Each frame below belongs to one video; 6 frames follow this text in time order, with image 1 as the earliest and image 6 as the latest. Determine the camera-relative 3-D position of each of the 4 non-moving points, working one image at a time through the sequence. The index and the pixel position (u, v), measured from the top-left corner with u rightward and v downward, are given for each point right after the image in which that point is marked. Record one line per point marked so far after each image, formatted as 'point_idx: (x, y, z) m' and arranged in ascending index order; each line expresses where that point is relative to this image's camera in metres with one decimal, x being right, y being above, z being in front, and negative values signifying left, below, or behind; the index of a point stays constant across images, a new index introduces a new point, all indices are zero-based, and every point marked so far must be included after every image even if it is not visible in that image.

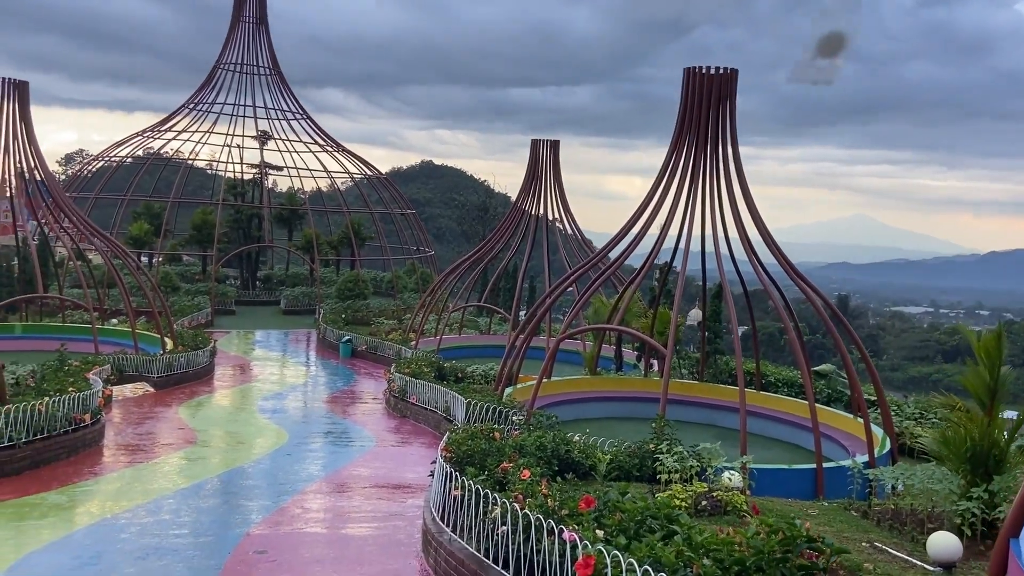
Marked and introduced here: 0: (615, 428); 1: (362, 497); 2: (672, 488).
0: (+1.8, -2.4, +13.7) m
1: (-1.5, -2.2, +8.4) m
2: (+1.4, -1.8, +7.3) m
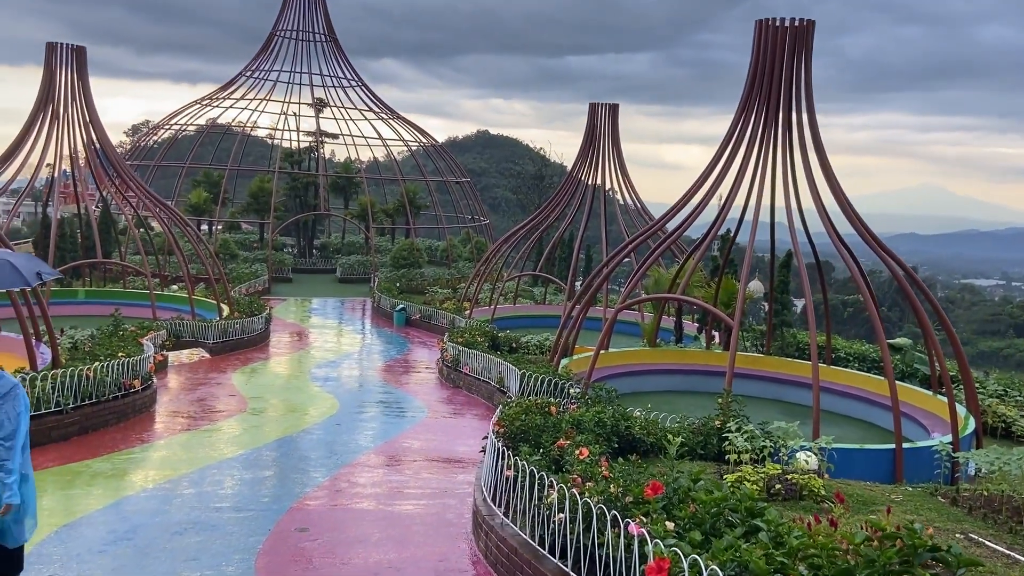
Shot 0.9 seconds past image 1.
0: (+2.7, -1.8, +13.2) m
1: (-1.0, -1.8, +8.0) m
2: (+1.9, -1.5, +6.8) m
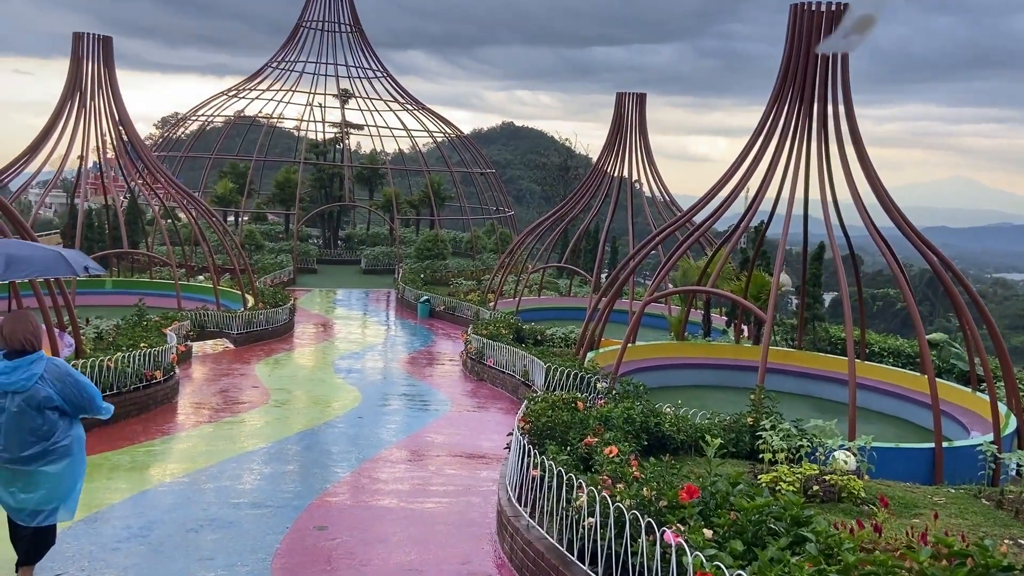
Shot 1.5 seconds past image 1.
0: (+3.1, -1.7, +12.9) m
1: (-0.7, -1.7, +7.9) m
2: (+2.1, -1.4, +6.5) m
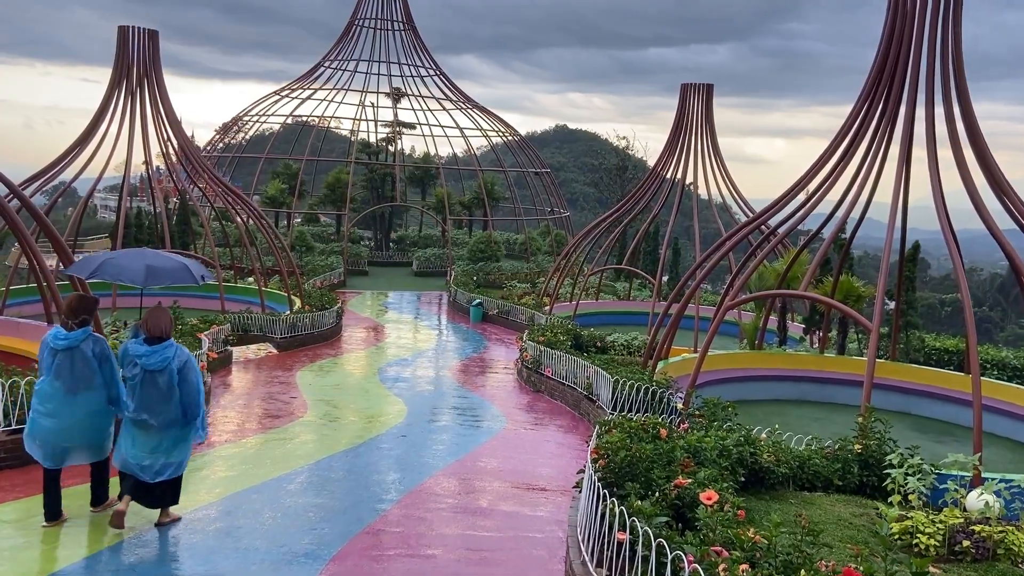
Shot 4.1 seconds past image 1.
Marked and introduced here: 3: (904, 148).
0: (+3.9, -1.8, +11.6) m
1: (-0.2, -1.8, +6.8) m
2: (+2.6, -1.5, +5.3) m
3: (+5.5, +2.1, +11.5) m
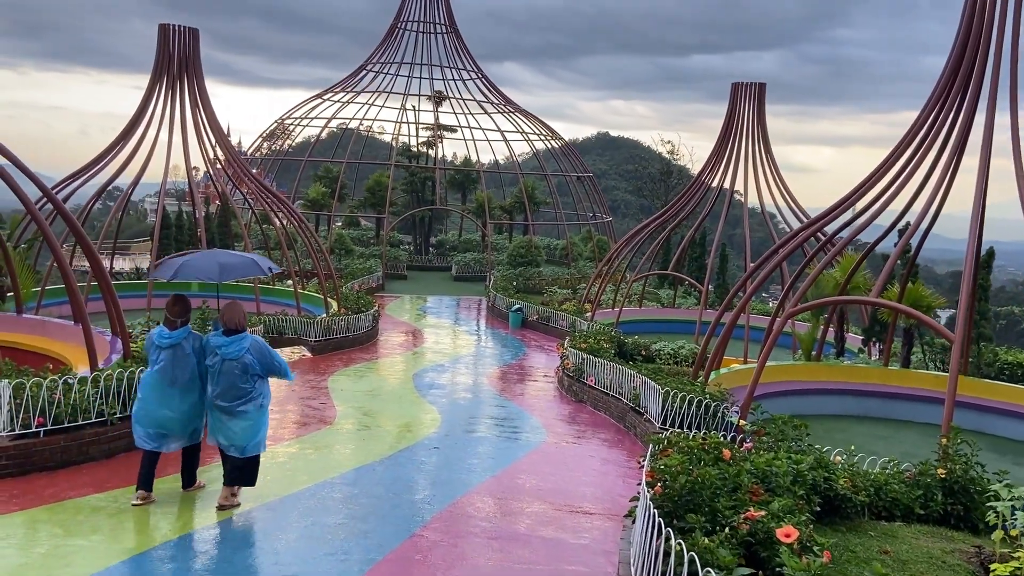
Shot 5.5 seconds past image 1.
0: (+4.5, -1.9, +10.7) m
1: (+0.1, -1.8, +6.2) m
2: (+2.8, -1.5, +4.5) m
3: (+6.1, +2.0, +10.6) m
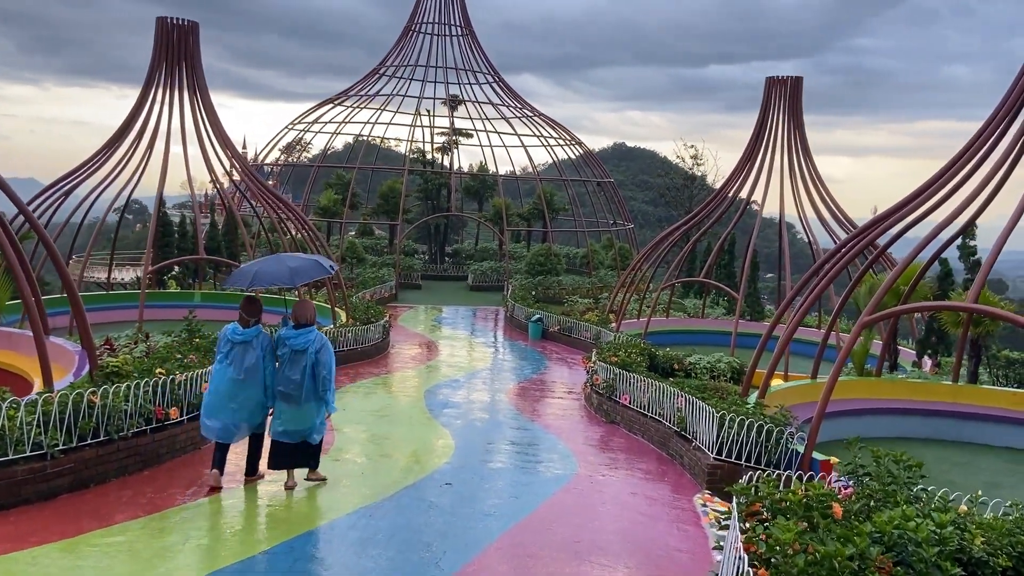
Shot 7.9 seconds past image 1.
0: (+4.7, -1.9, +9.4) m
1: (+0.3, -1.8, +4.9) m
2: (+3.0, -1.5, +3.2) m
3: (+6.4, +1.9, +9.3) m
